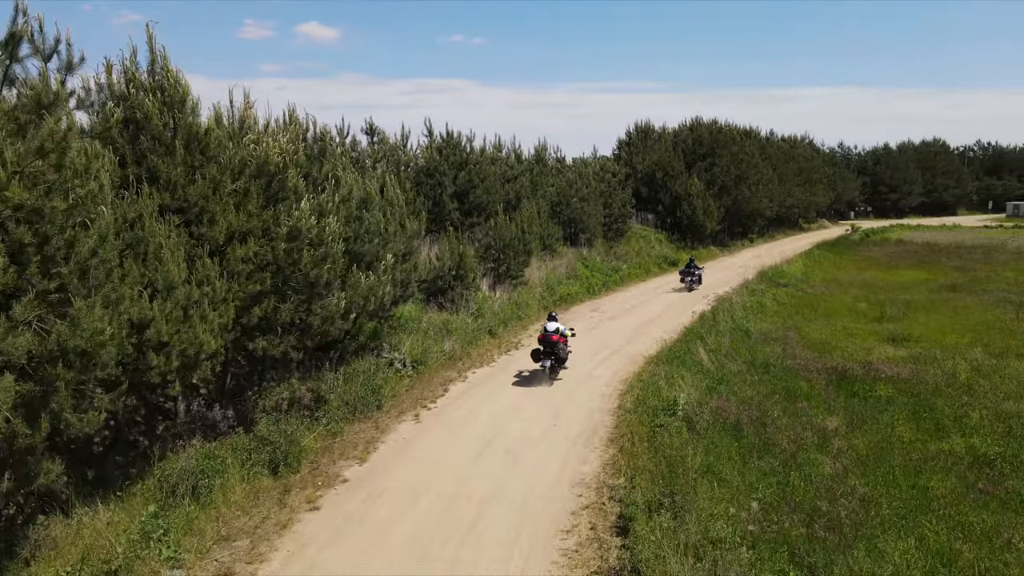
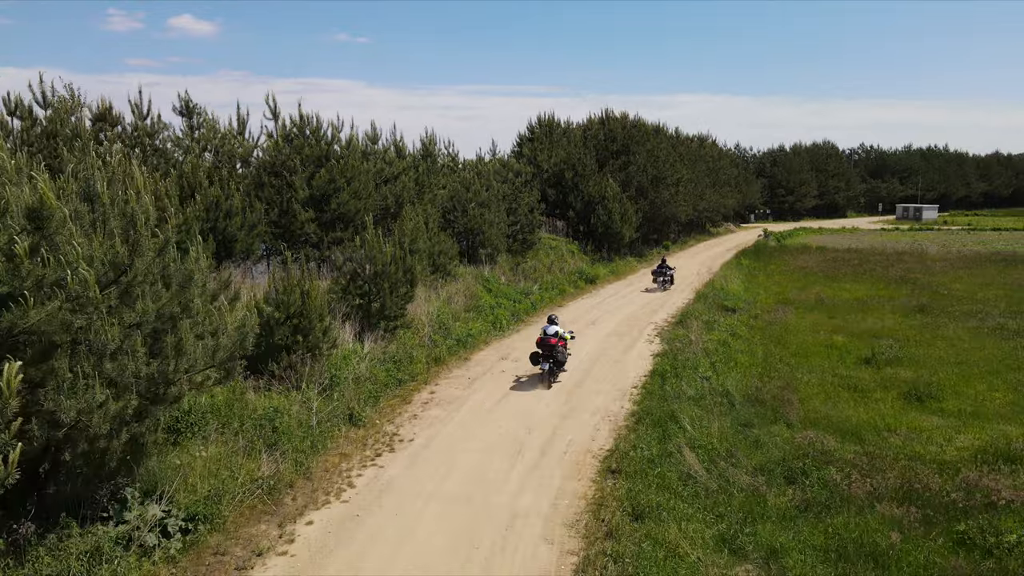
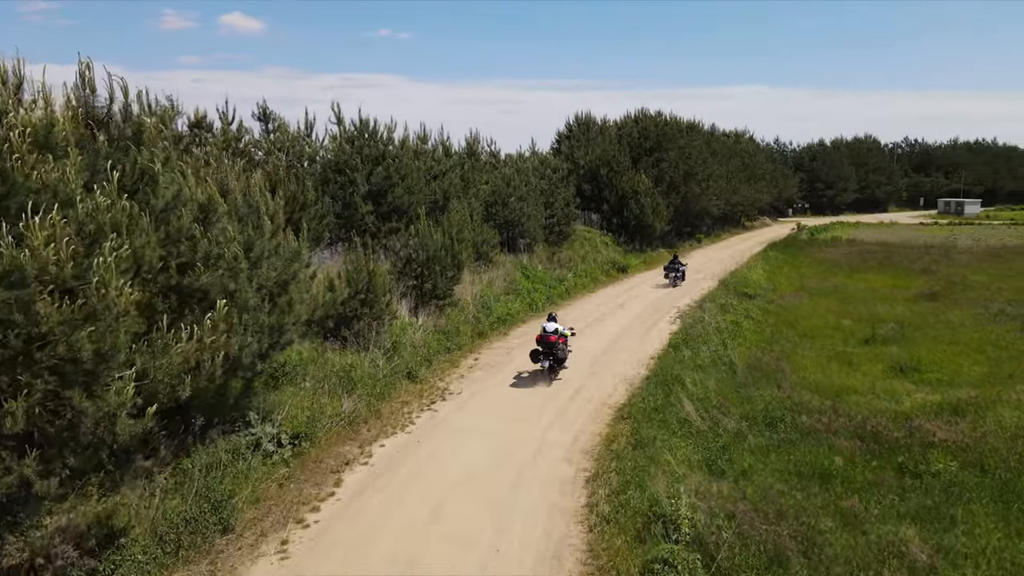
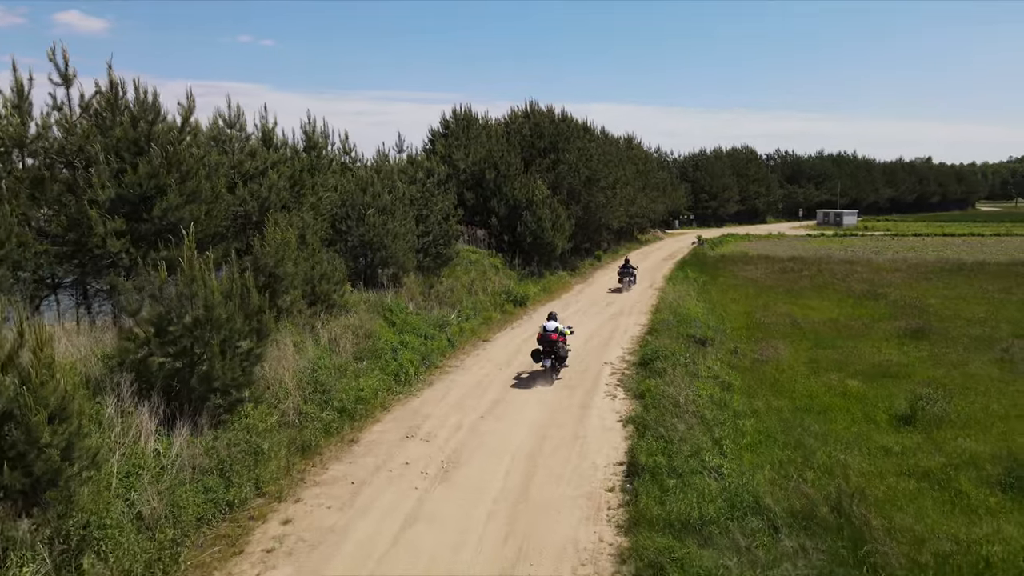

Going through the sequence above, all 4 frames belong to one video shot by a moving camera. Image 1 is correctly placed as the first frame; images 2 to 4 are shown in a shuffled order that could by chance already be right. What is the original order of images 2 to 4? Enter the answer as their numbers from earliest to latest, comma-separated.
3, 2, 4
